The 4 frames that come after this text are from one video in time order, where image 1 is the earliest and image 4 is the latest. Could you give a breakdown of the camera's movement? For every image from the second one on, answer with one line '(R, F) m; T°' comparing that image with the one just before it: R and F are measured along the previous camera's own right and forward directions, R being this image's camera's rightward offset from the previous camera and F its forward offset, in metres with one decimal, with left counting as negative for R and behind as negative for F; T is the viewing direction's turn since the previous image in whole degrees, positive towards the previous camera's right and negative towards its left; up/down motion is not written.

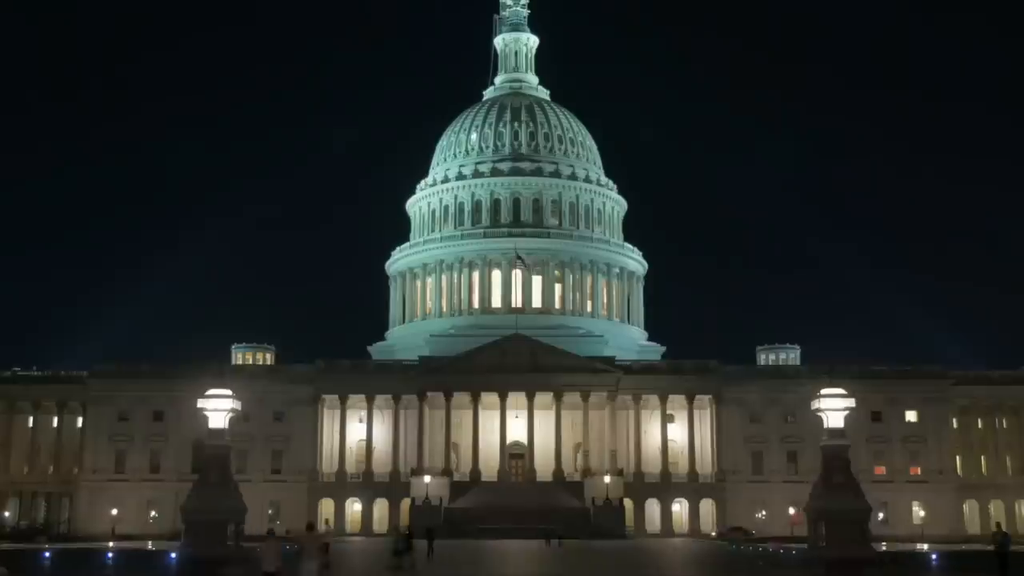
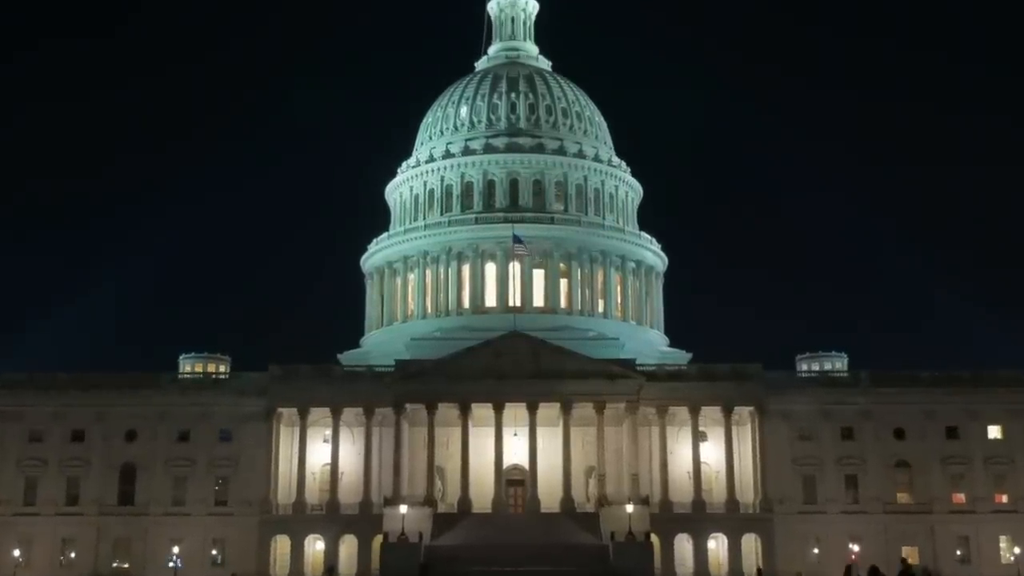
(-0.6, -5.8) m; +1°
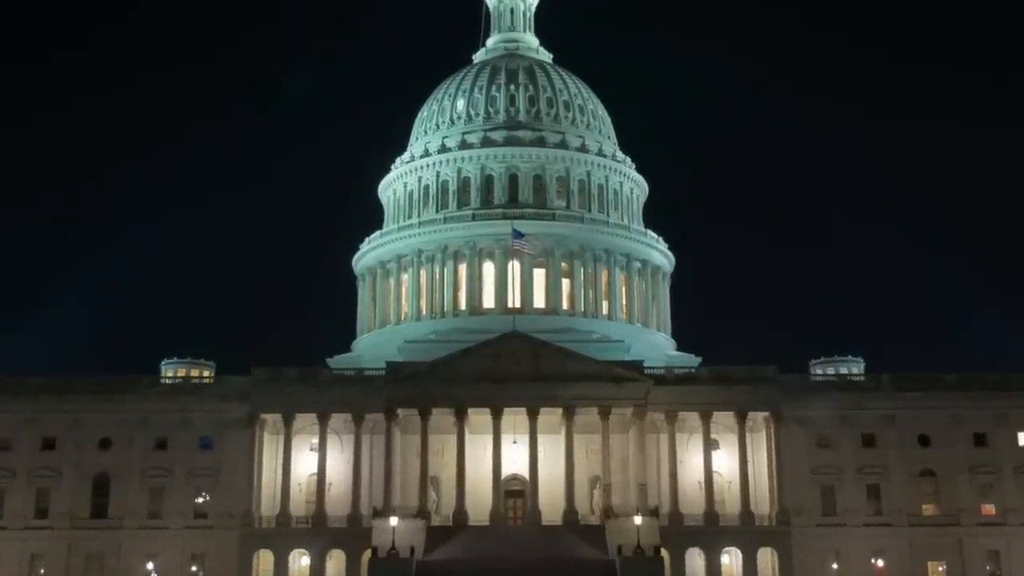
(0.0, +4.6) m; 0°
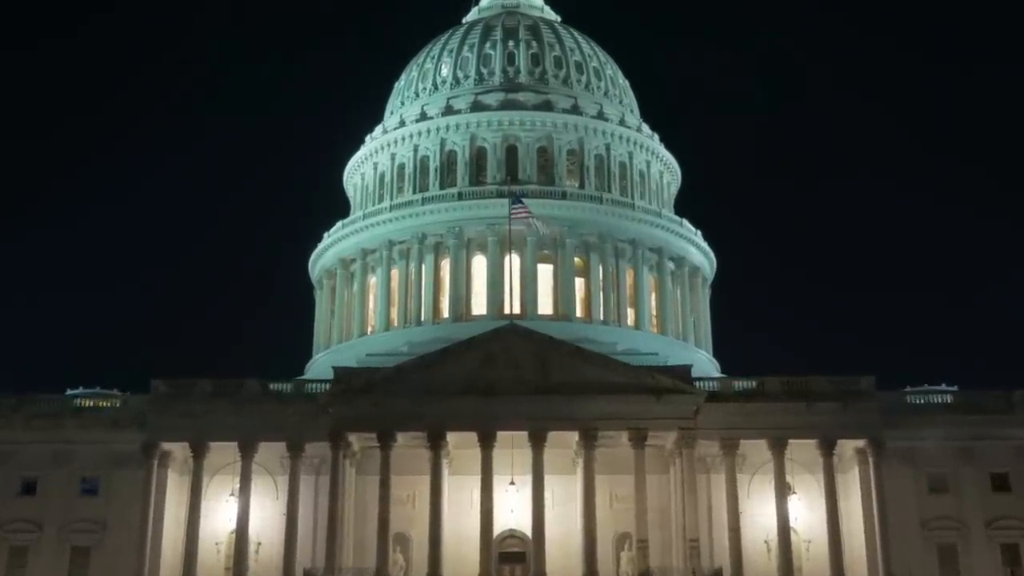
(-0.1, +19.3) m; 0°
